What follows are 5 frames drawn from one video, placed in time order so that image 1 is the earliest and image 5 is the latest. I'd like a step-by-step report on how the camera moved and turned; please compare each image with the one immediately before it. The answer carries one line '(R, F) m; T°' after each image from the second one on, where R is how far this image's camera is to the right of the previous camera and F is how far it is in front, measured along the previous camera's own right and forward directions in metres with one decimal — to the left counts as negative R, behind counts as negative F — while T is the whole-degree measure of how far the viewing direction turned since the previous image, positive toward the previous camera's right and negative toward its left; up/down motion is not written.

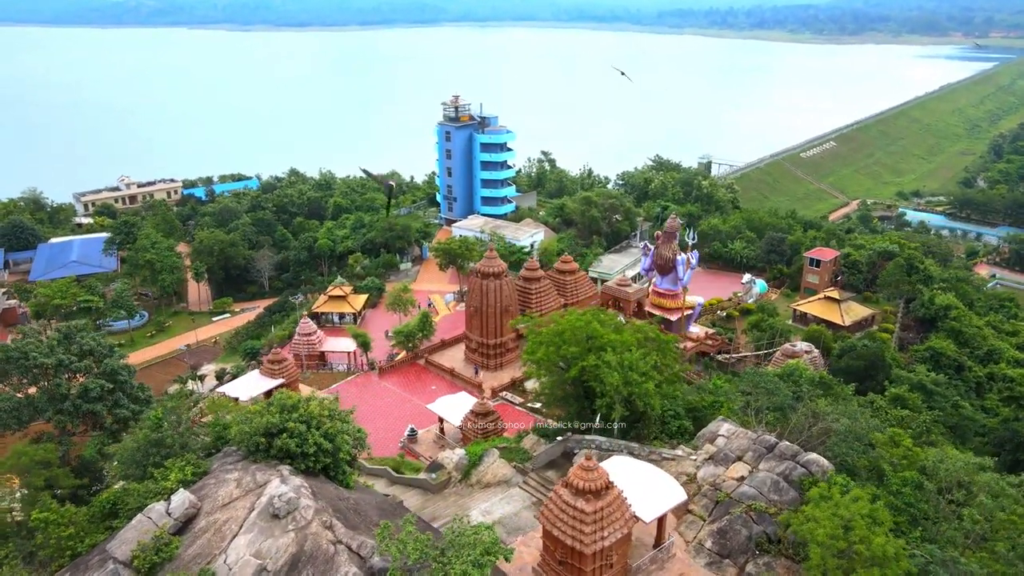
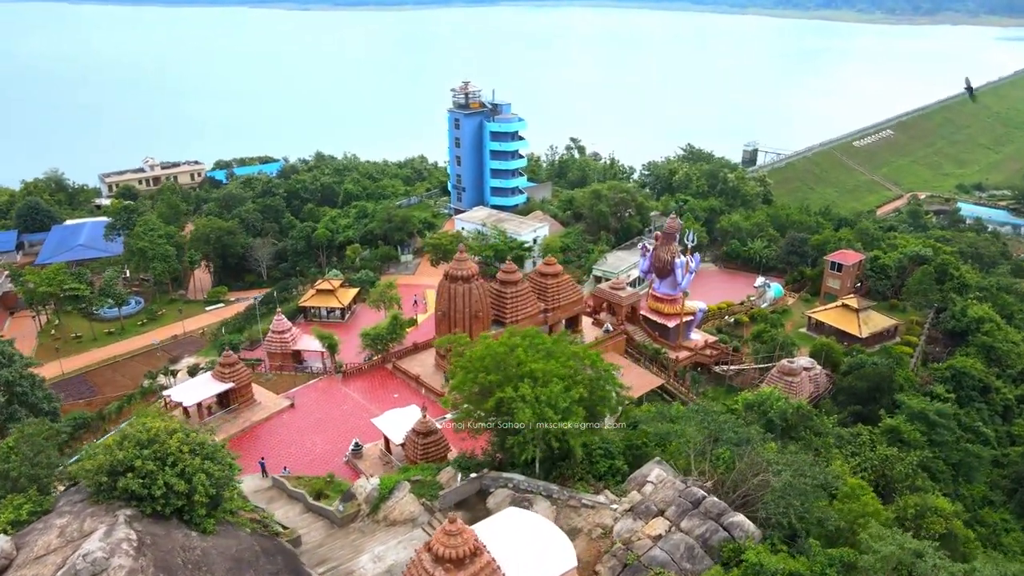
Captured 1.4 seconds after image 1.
(+3.0, +1.8) m; -4°
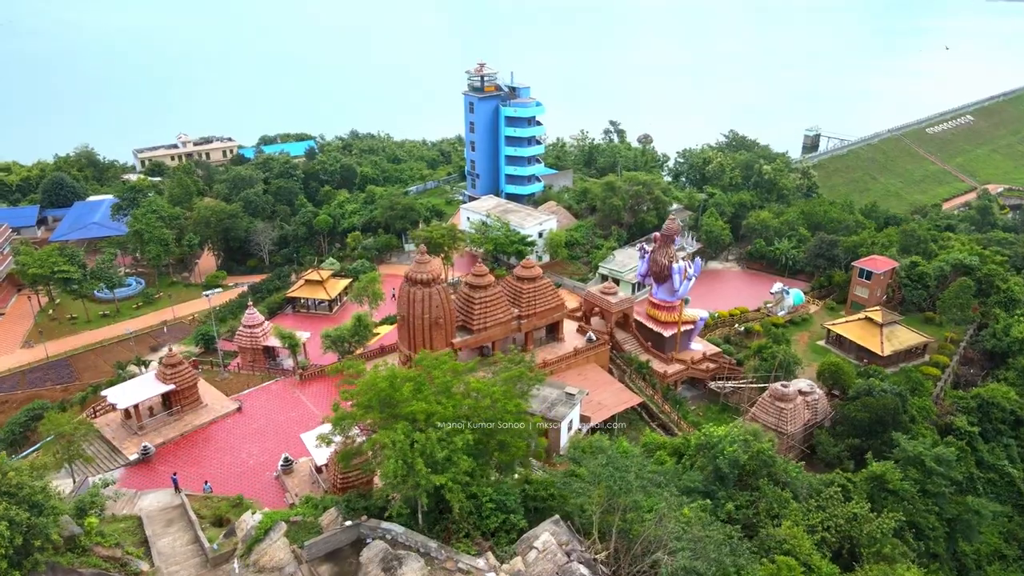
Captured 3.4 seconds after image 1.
(+3.4, +2.1) m; -5°
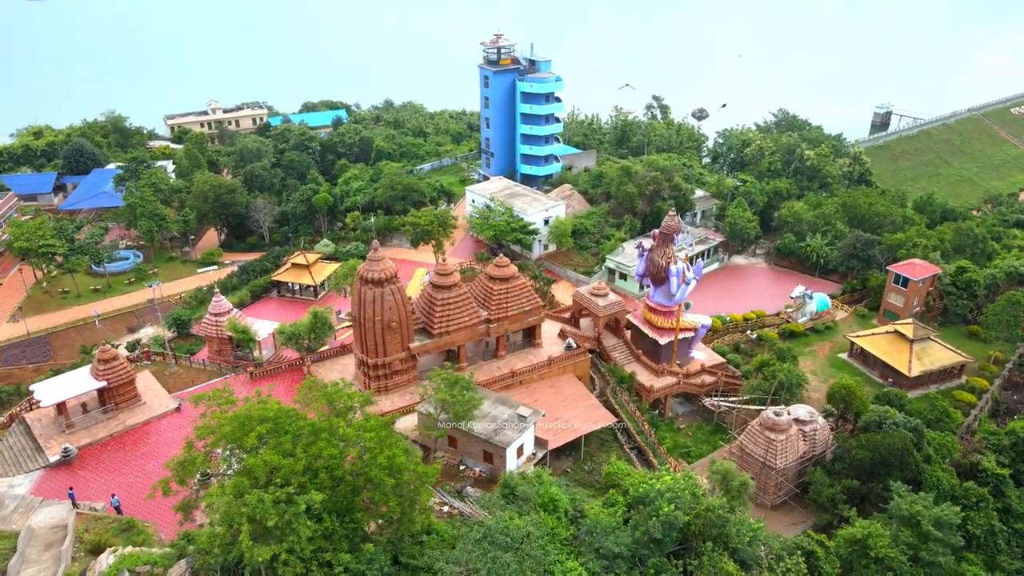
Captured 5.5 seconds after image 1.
(+3.2, +2.6) m; -5°
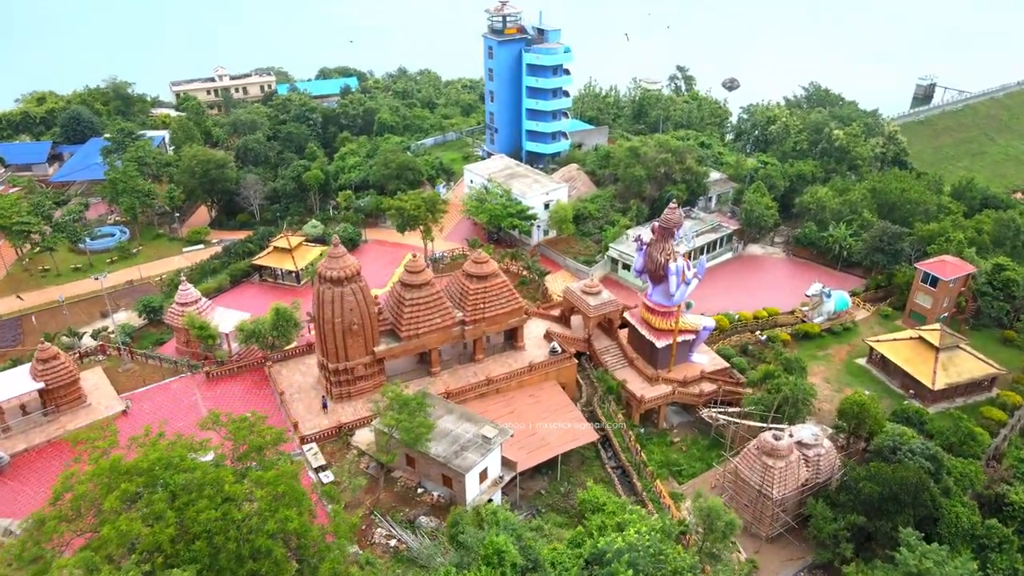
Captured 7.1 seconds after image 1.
(+1.6, +2.3) m; -2°
